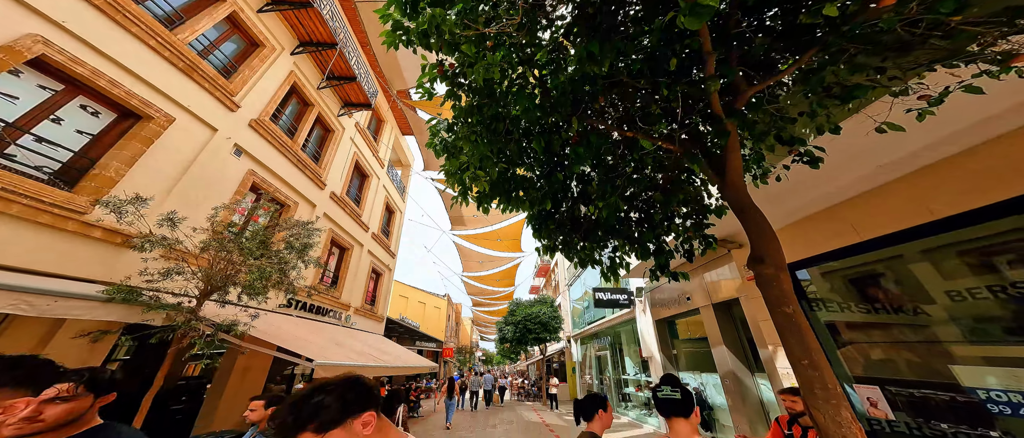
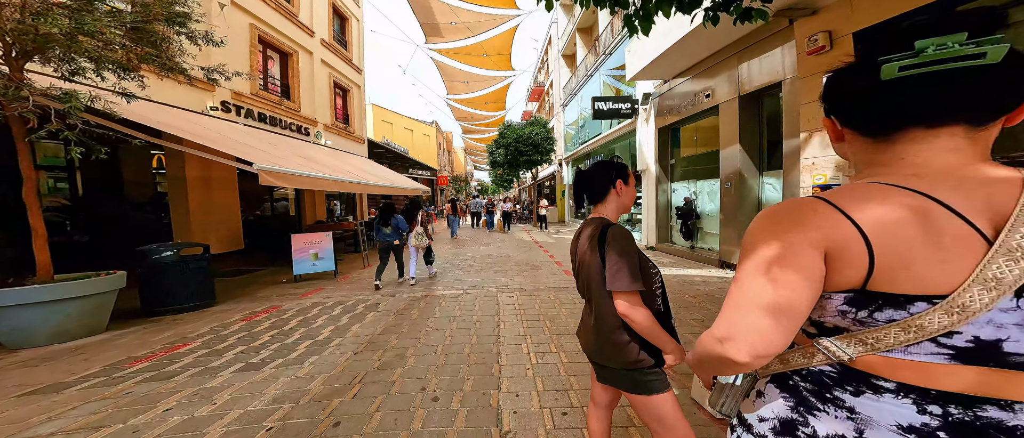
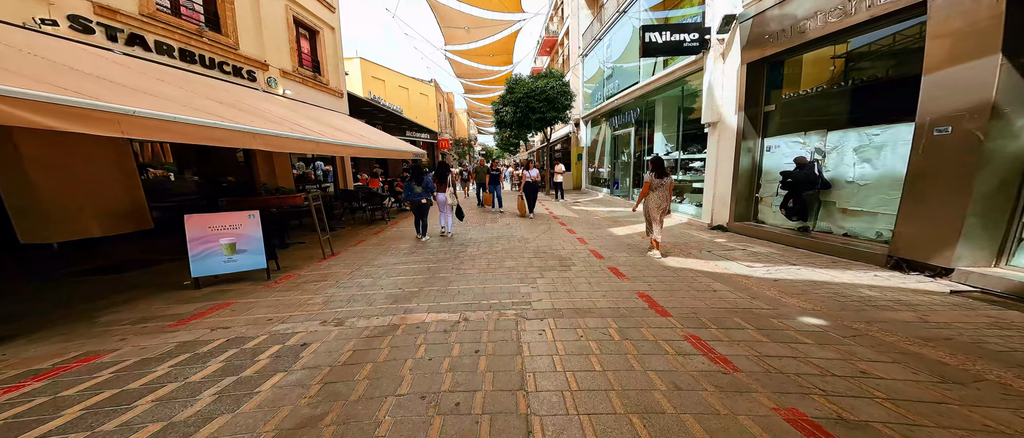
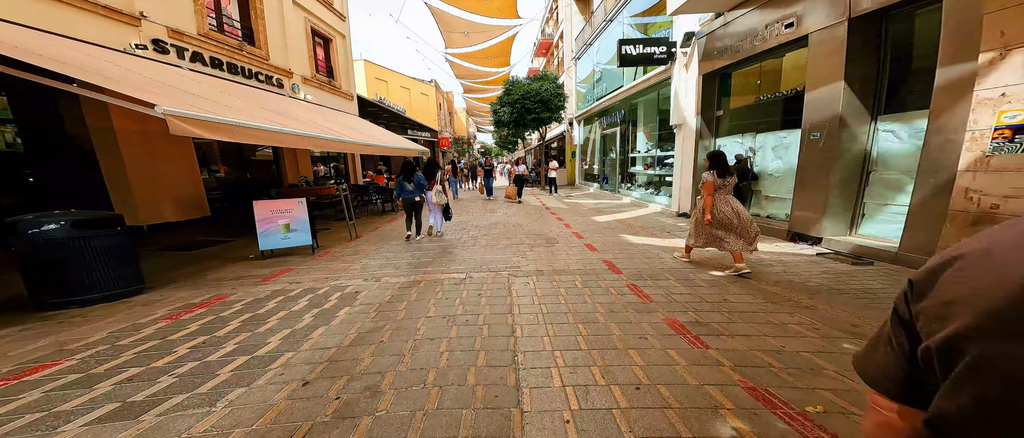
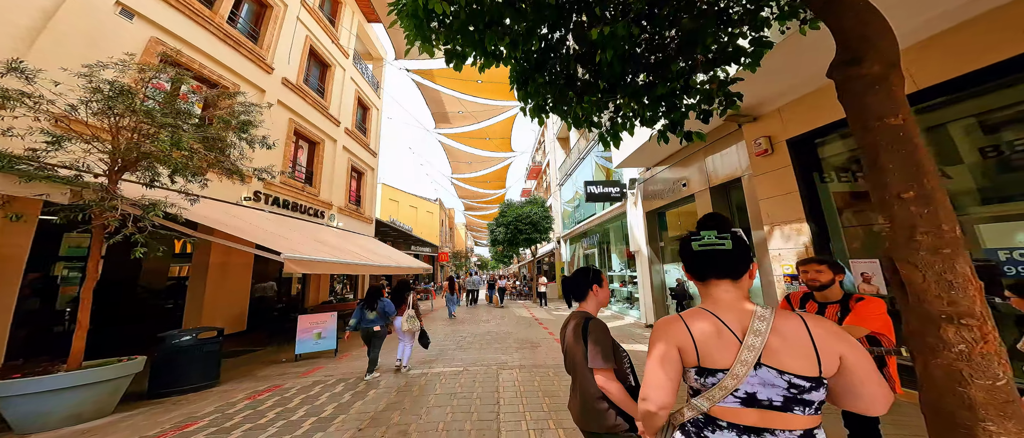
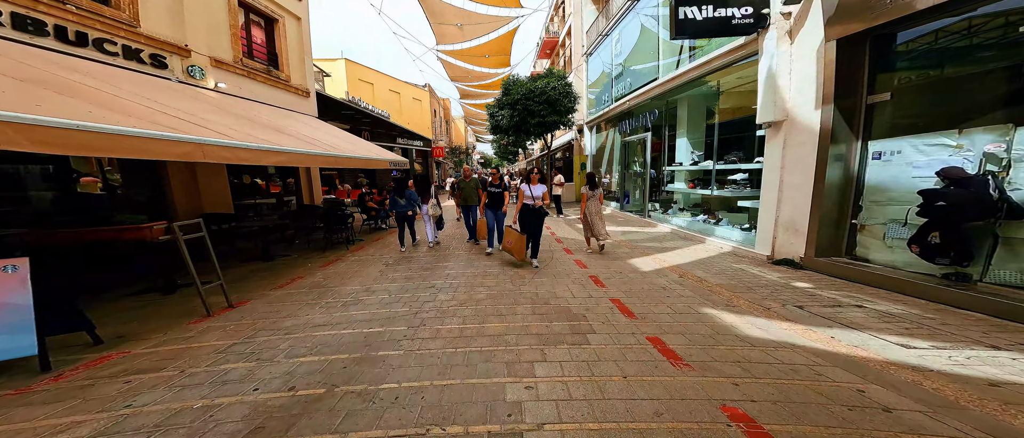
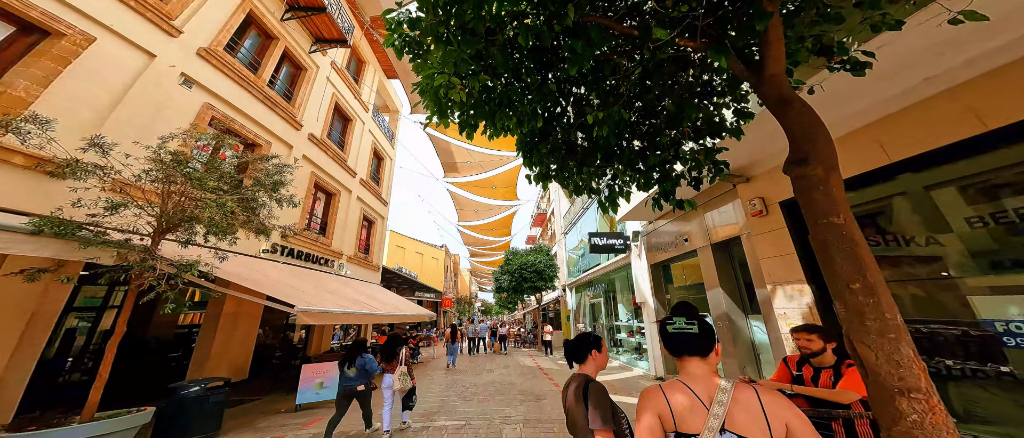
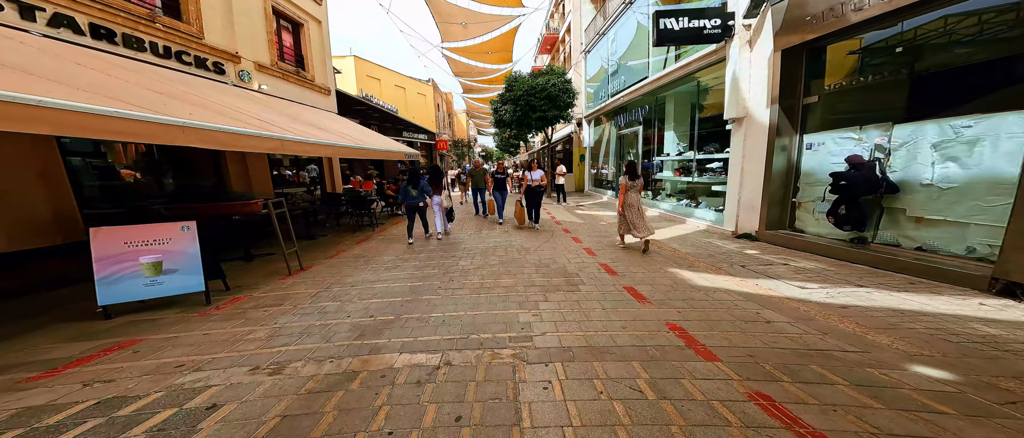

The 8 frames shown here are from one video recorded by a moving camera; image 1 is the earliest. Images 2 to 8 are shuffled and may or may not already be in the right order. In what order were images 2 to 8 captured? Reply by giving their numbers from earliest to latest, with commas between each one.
7, 5, 2, 4, 3, 8, 6
